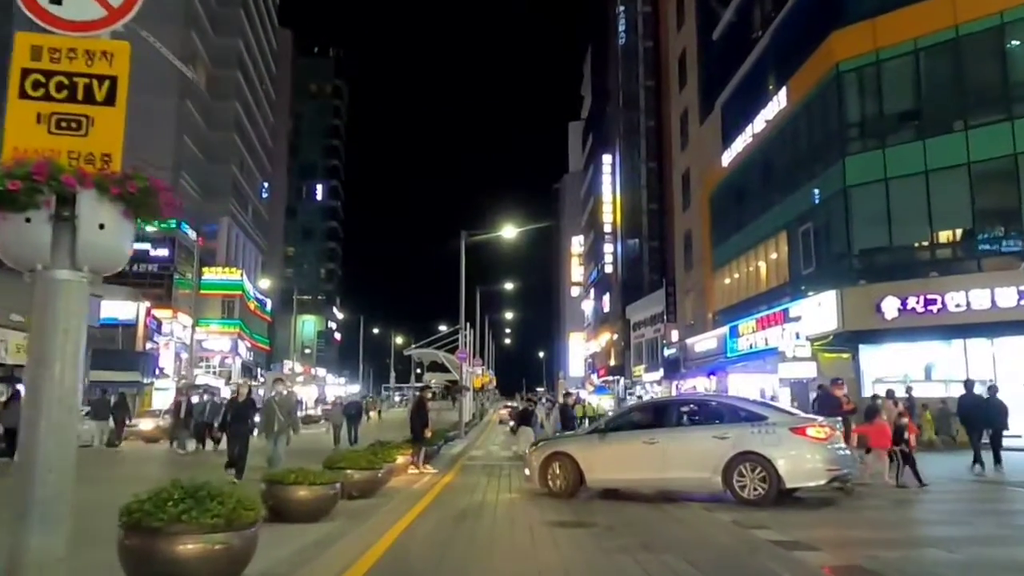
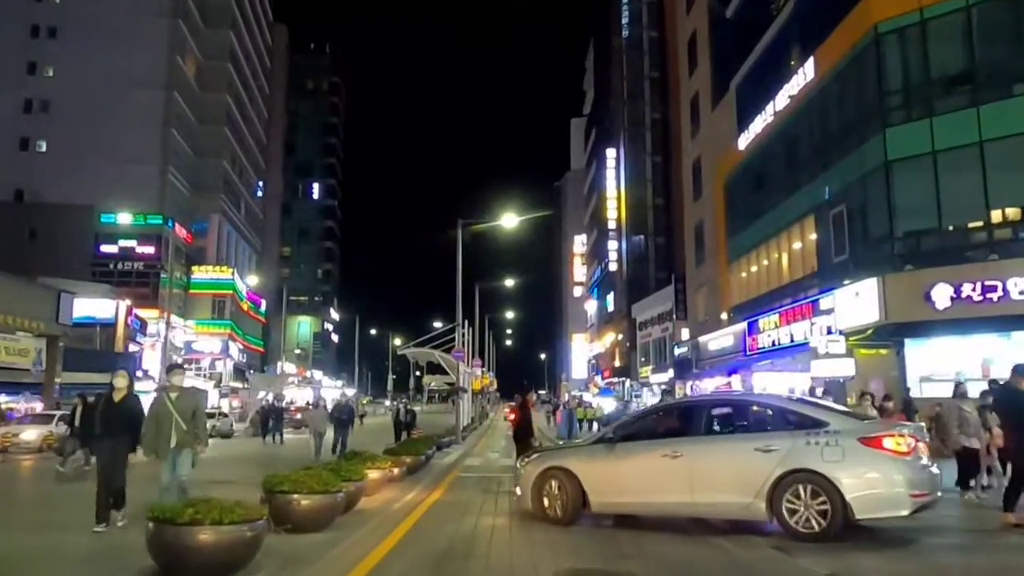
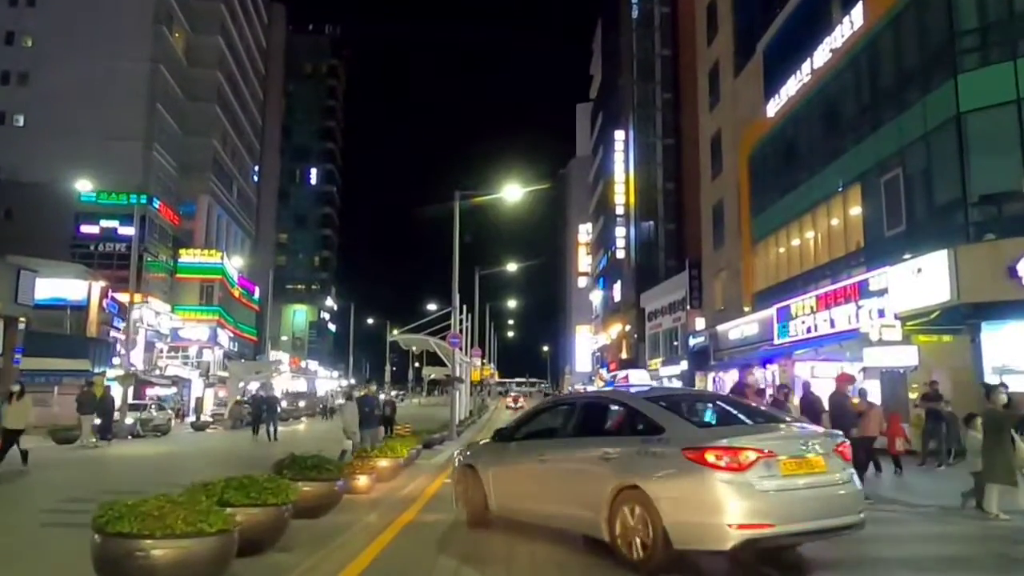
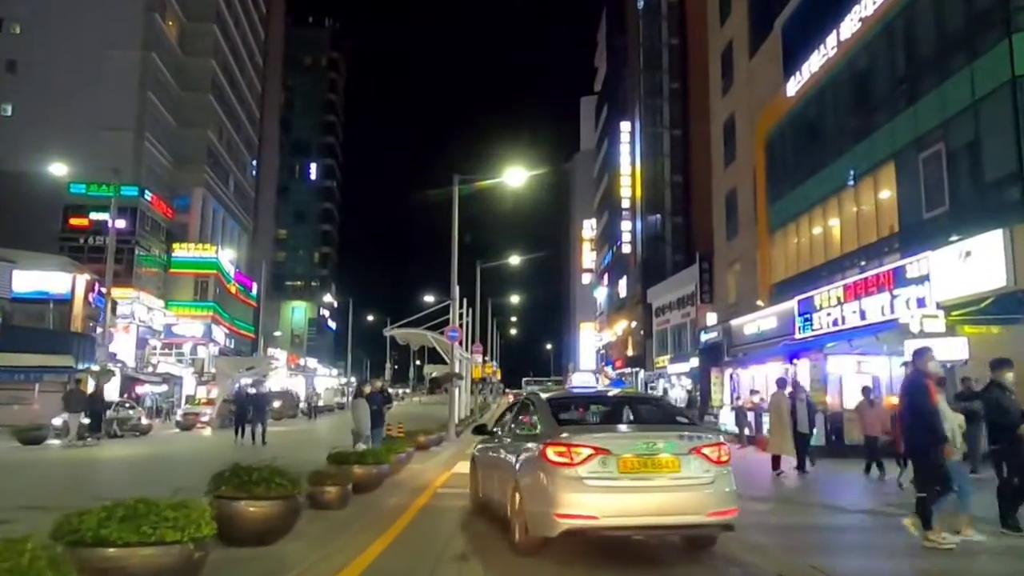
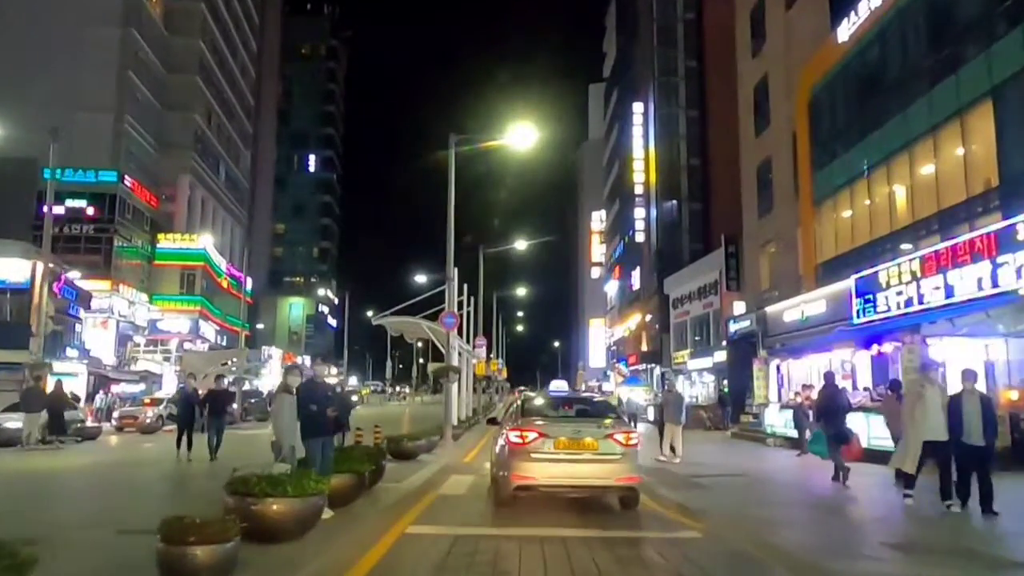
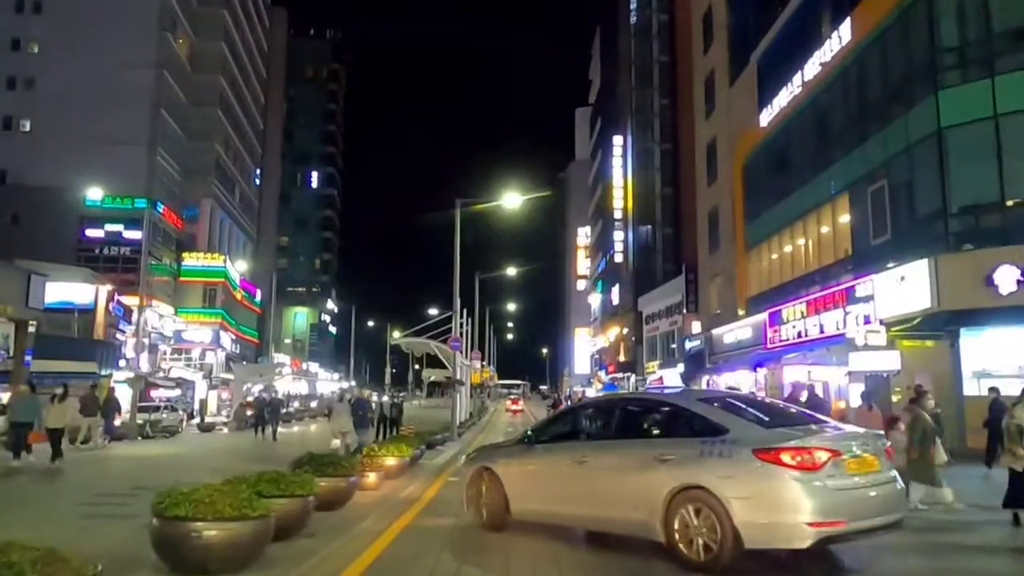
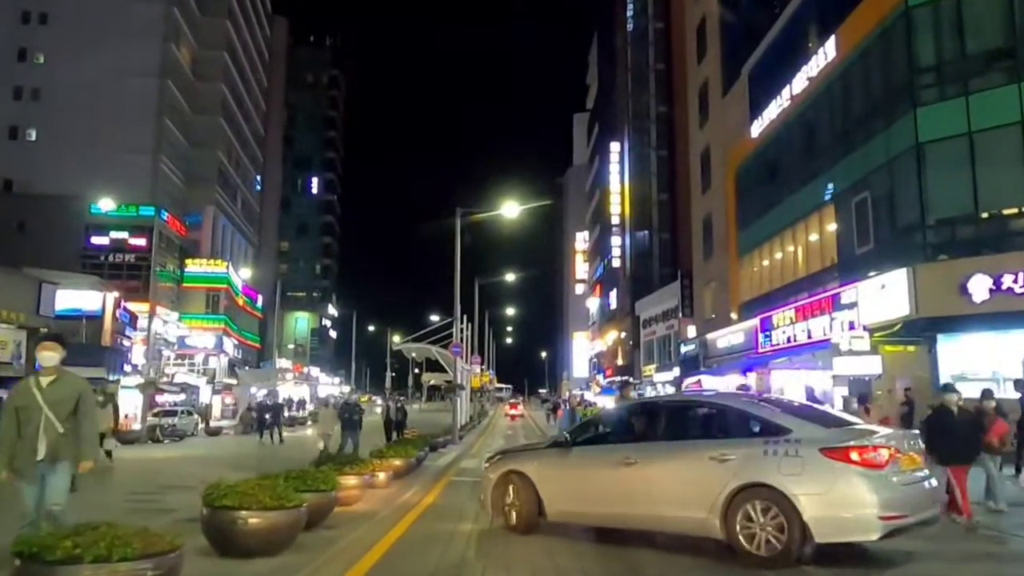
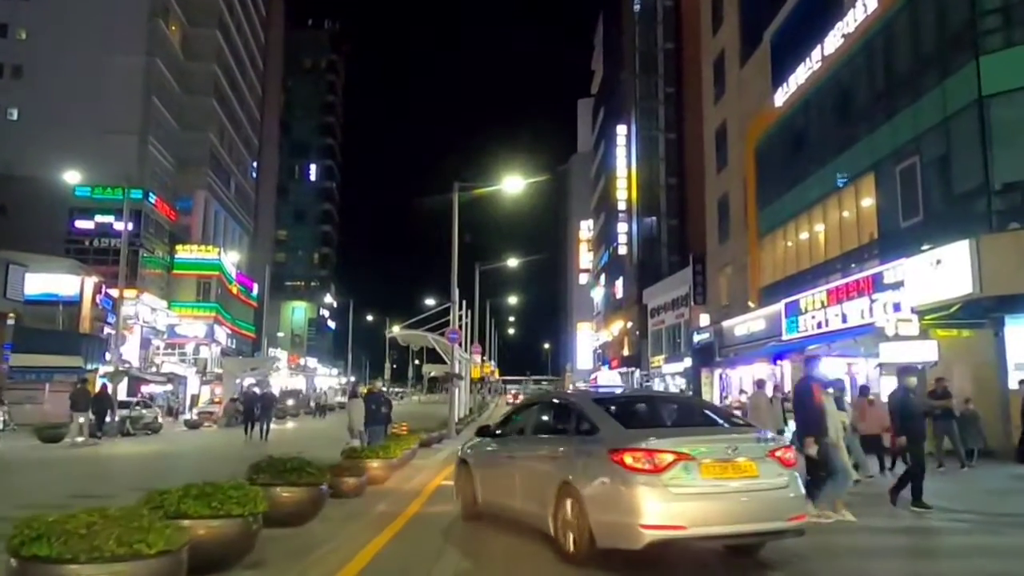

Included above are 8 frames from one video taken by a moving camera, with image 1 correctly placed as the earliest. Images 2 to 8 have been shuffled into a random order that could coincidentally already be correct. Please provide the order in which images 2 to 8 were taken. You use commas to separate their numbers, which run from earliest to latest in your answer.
2, 7, 6, 3, 8, 4, 5
